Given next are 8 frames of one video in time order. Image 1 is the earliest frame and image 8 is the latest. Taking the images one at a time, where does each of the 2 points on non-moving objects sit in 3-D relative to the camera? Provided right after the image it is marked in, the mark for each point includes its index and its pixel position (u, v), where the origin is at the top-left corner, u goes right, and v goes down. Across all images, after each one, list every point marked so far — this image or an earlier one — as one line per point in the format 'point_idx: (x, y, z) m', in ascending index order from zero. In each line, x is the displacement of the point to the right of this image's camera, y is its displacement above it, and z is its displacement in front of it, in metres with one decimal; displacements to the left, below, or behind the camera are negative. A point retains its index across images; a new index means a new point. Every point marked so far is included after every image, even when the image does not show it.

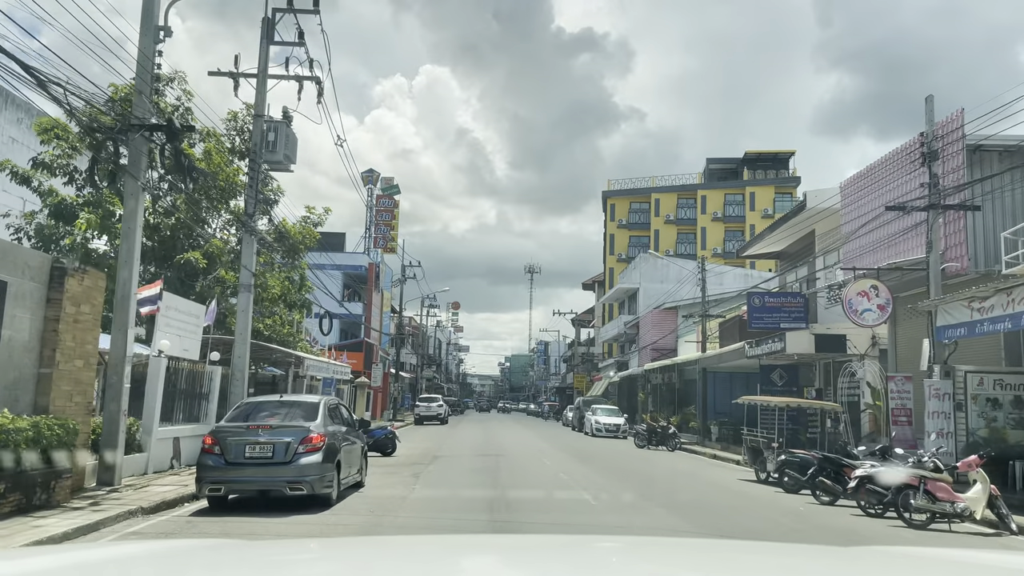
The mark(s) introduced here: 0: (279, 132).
0: (-4.7, +3.2, +15.8) m
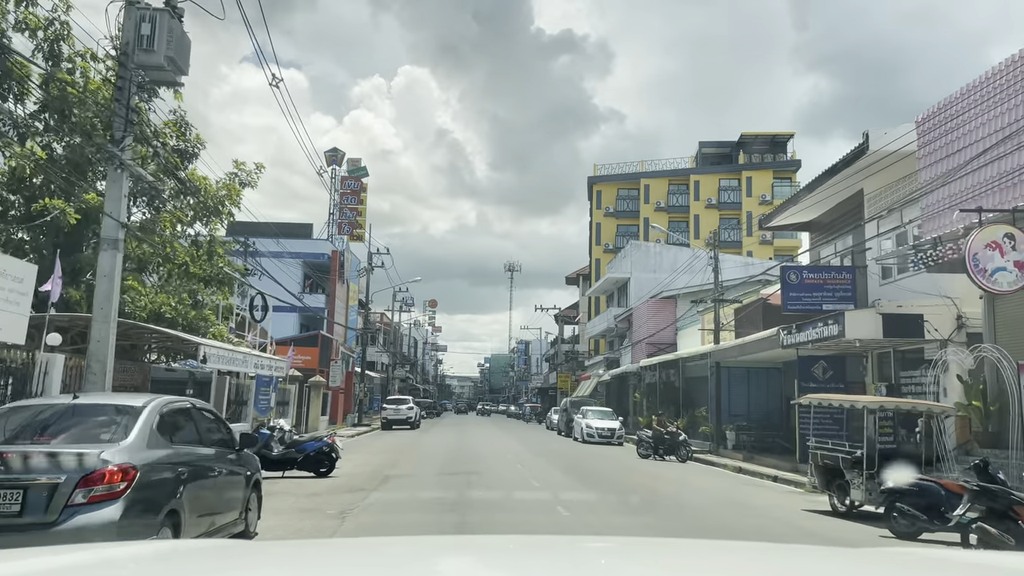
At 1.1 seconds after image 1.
0: (-5.1, +3.8, +11.2) m
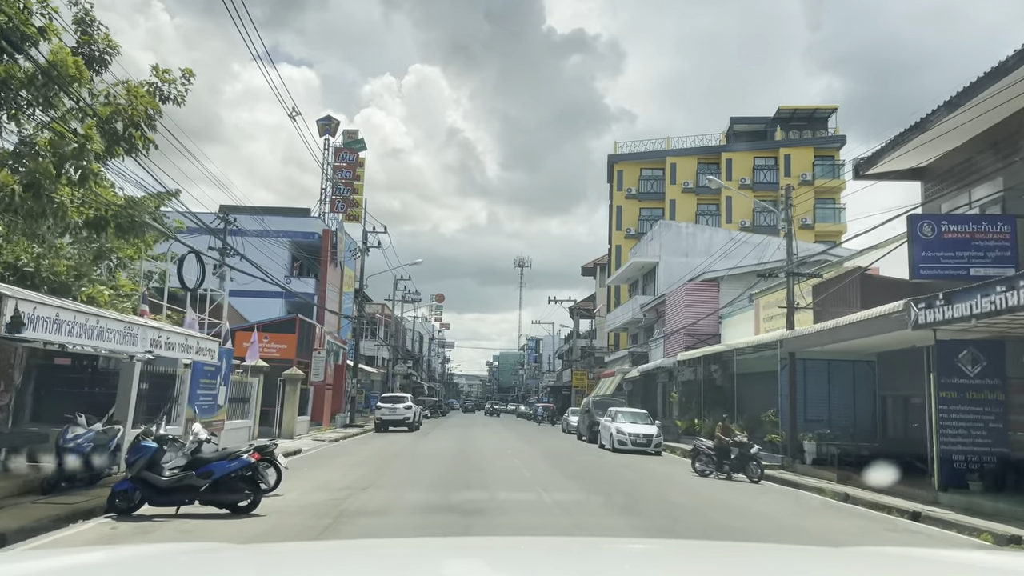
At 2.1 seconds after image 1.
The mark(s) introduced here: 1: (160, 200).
0: (-4.8, +4.5, +6.3) m
1: (-8.0, +2.0, +17.7) m
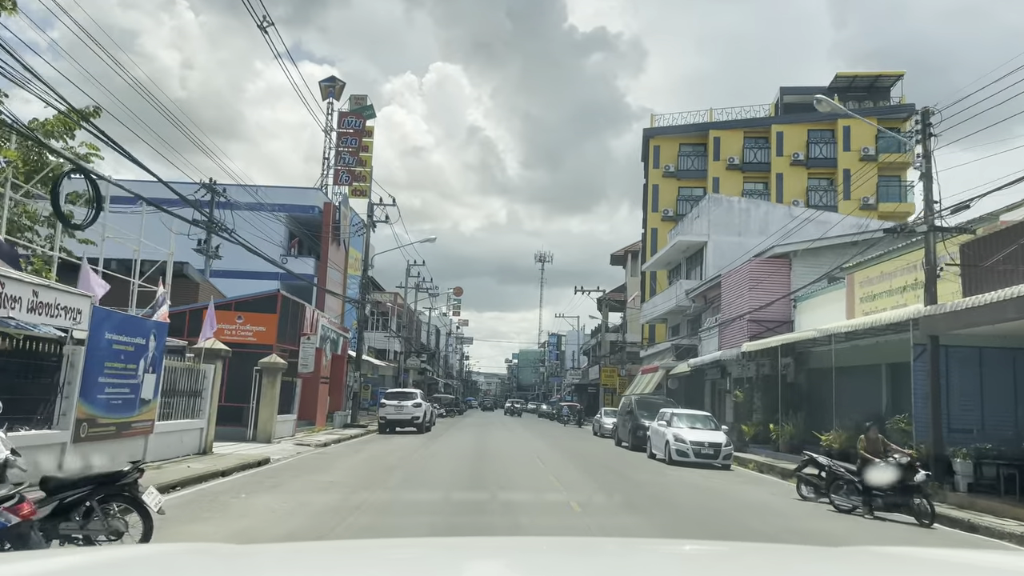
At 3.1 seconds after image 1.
0: (-4.4, +5.3, +1.5) m
1: (-7.4, +2.8, +13.1) m
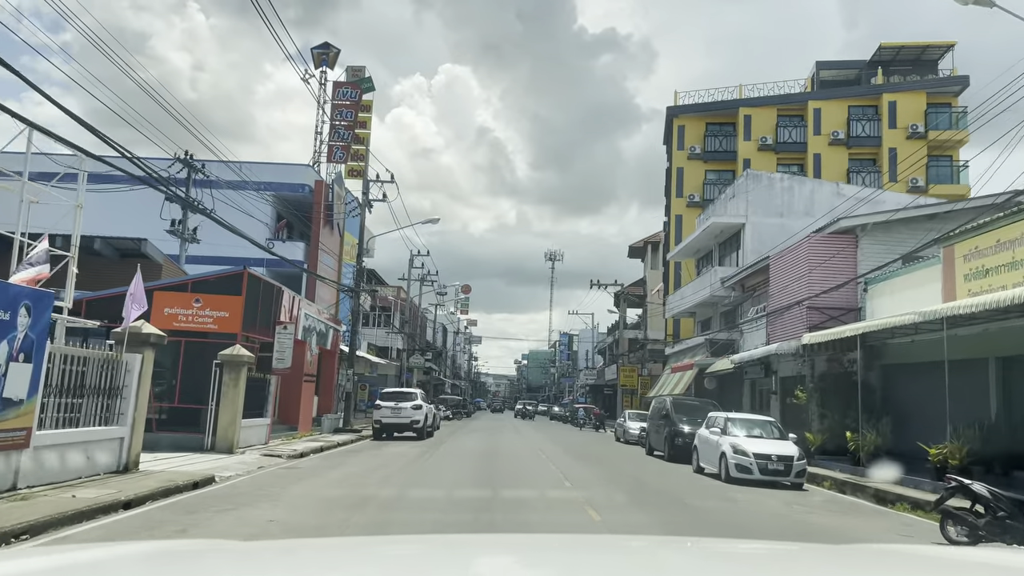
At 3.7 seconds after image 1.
0: (-4.3, +5.9, -2.2) m
1: (-7.1, +3.3, +9.4) m
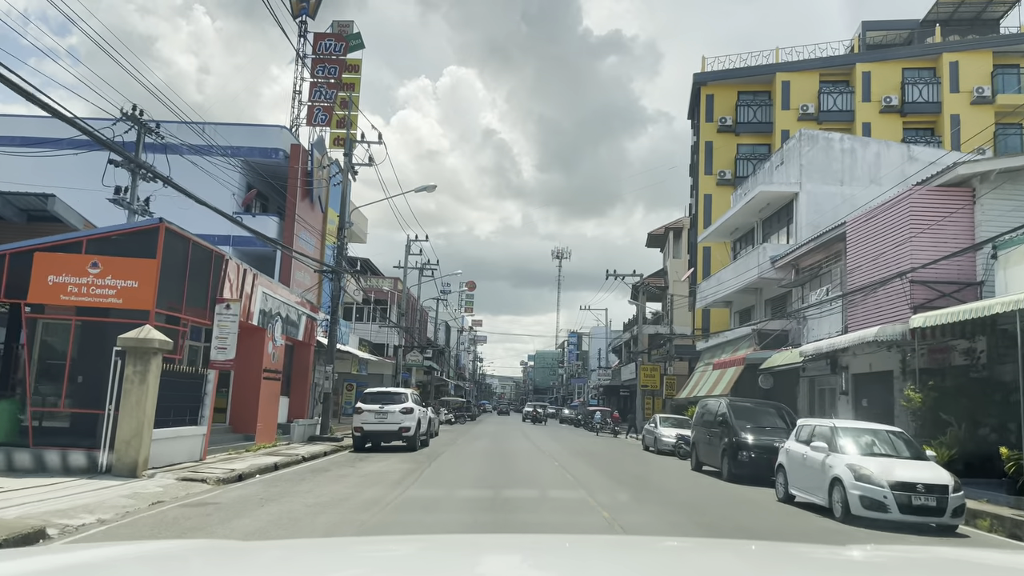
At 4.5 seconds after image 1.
0: (-4.2, +6.6, -6.9) m
1: (-6.9, +4.0, +4.7) m
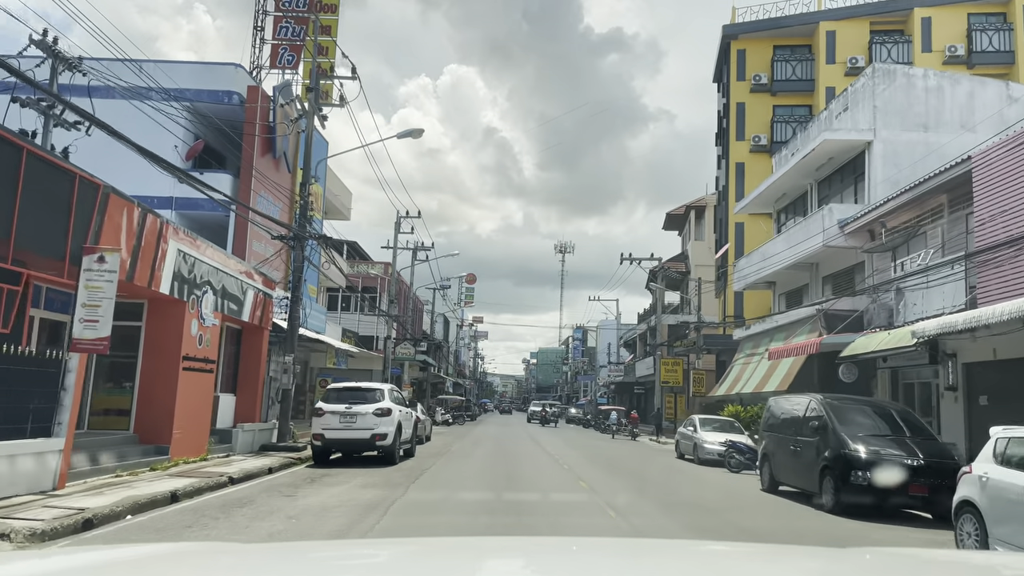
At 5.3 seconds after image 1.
0: (-4.1, +7.2, -11.8) m
1: (-6.8, +4.7, -0.2) m
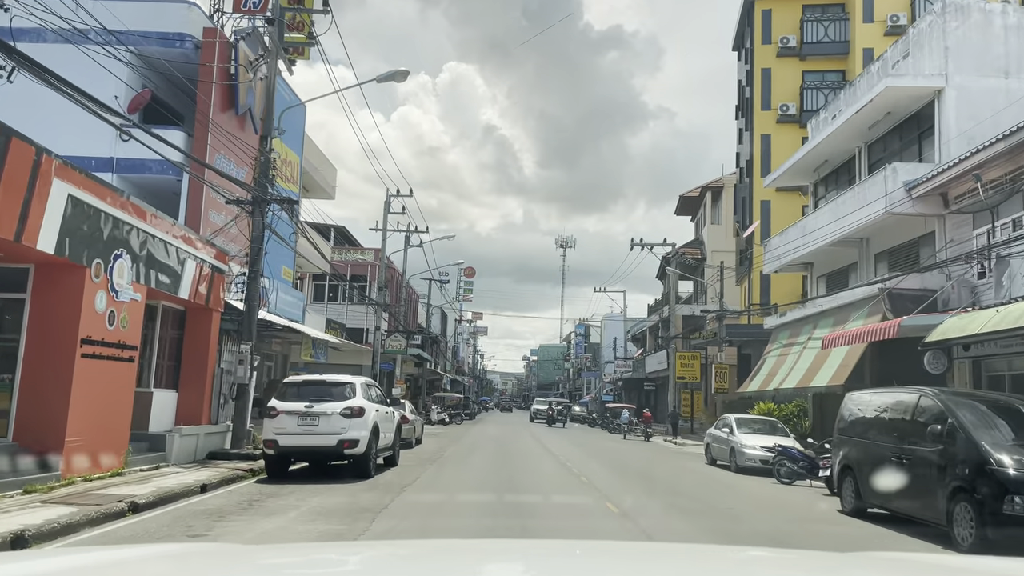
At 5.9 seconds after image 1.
0: (-4.0, +7.7, -15.1) m
1: (-6.7, +5.2, -3.5) m
